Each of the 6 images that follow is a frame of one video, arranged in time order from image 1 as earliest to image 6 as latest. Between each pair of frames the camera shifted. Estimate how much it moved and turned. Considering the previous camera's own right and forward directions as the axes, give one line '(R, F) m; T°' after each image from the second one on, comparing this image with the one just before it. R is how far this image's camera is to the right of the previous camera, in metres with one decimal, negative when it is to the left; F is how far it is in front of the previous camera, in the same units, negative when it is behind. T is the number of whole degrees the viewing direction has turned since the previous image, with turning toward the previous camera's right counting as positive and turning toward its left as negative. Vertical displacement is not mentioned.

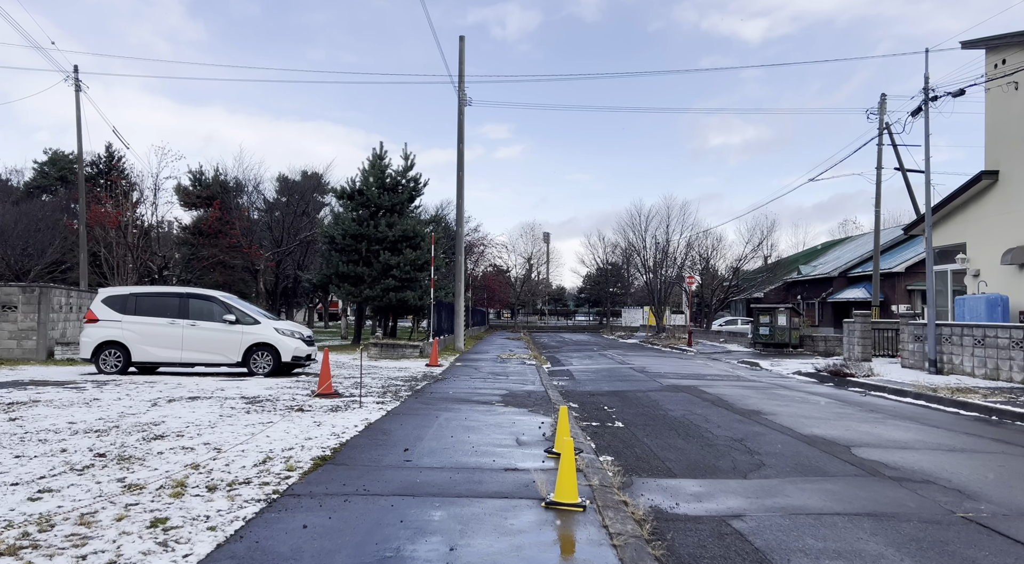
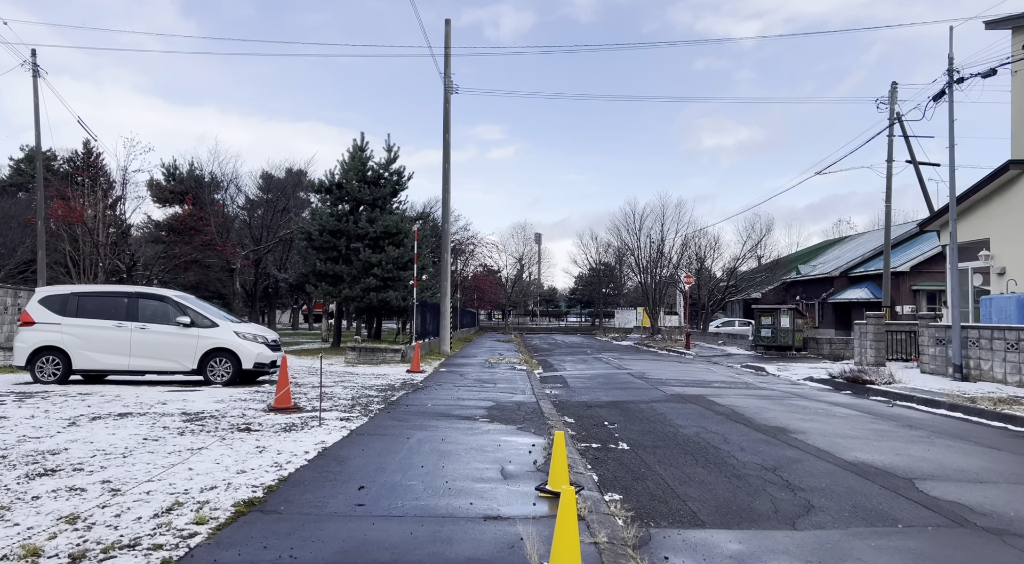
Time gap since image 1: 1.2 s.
(+0.1, +1.4) m; +1°
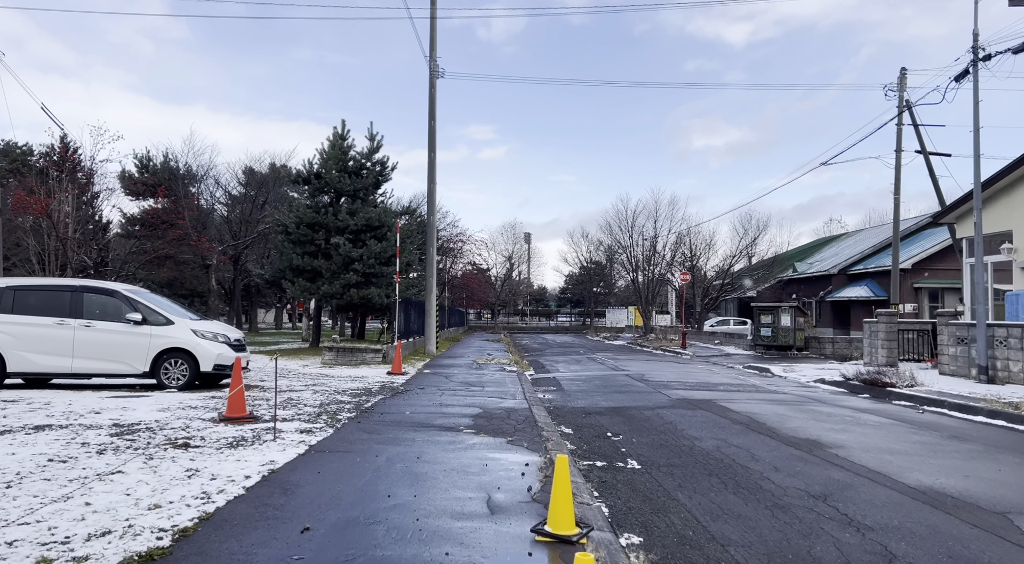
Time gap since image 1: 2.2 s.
(0.0, +1.3) m; +1°
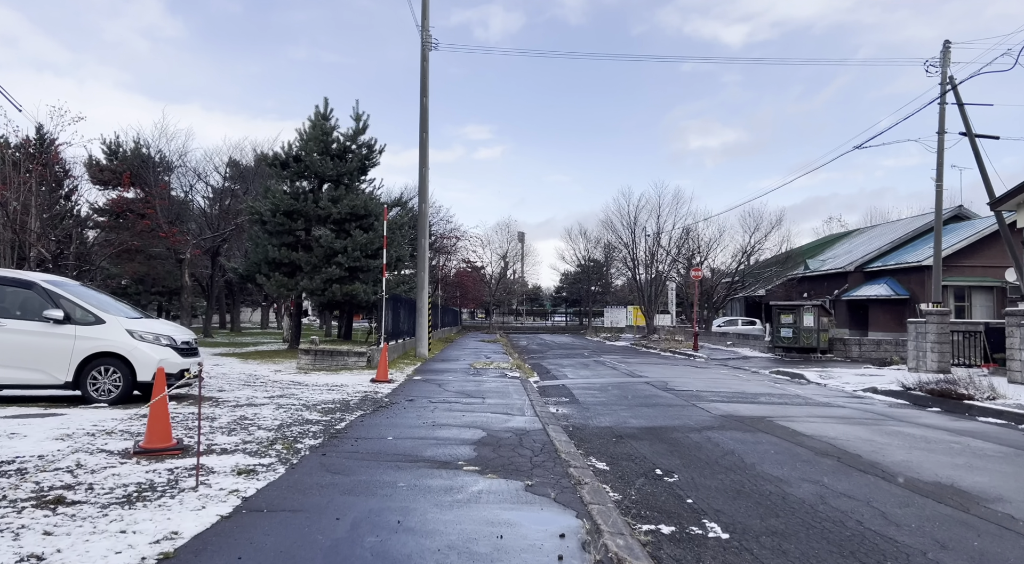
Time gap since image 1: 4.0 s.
(-0.2, +2.1) m; +1°
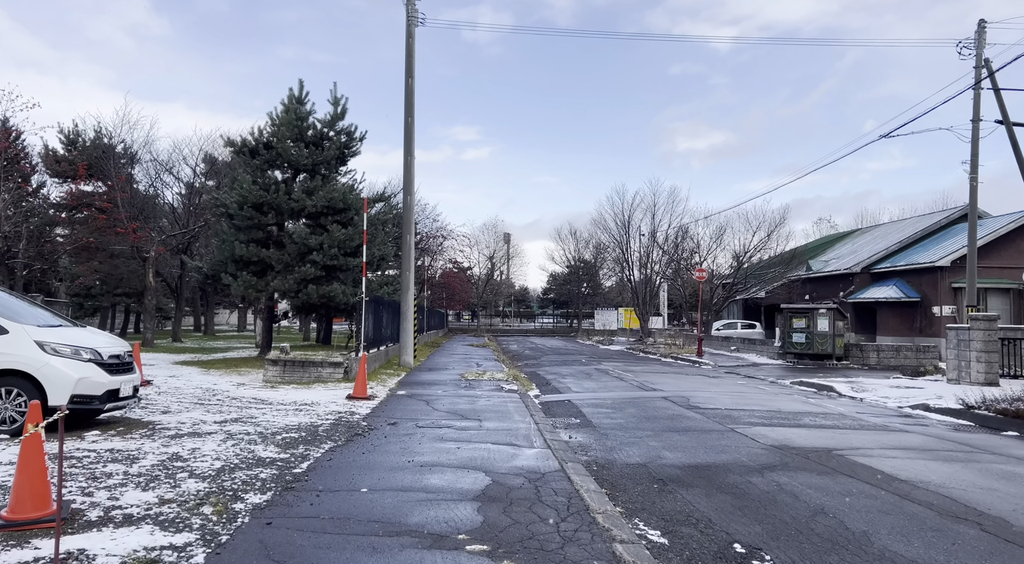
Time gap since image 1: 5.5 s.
(-0.2, +1.8) m; +1°
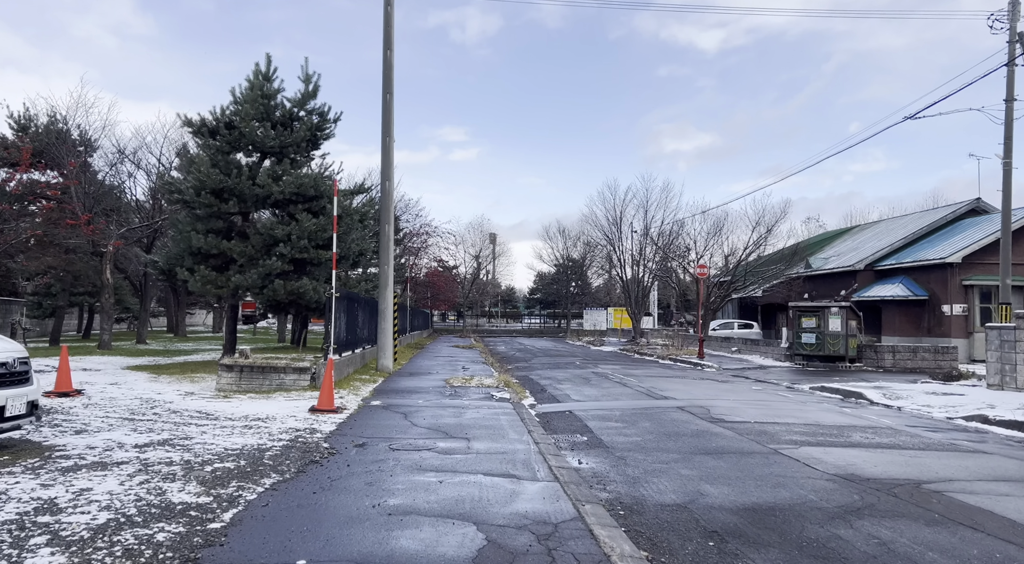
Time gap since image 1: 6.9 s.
(-0.1, +1.7) m; +1°
